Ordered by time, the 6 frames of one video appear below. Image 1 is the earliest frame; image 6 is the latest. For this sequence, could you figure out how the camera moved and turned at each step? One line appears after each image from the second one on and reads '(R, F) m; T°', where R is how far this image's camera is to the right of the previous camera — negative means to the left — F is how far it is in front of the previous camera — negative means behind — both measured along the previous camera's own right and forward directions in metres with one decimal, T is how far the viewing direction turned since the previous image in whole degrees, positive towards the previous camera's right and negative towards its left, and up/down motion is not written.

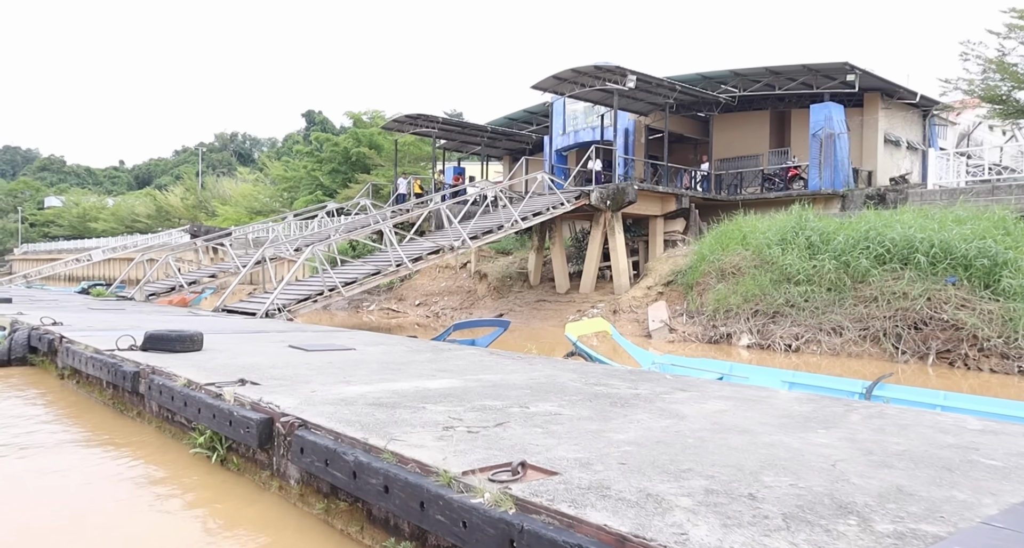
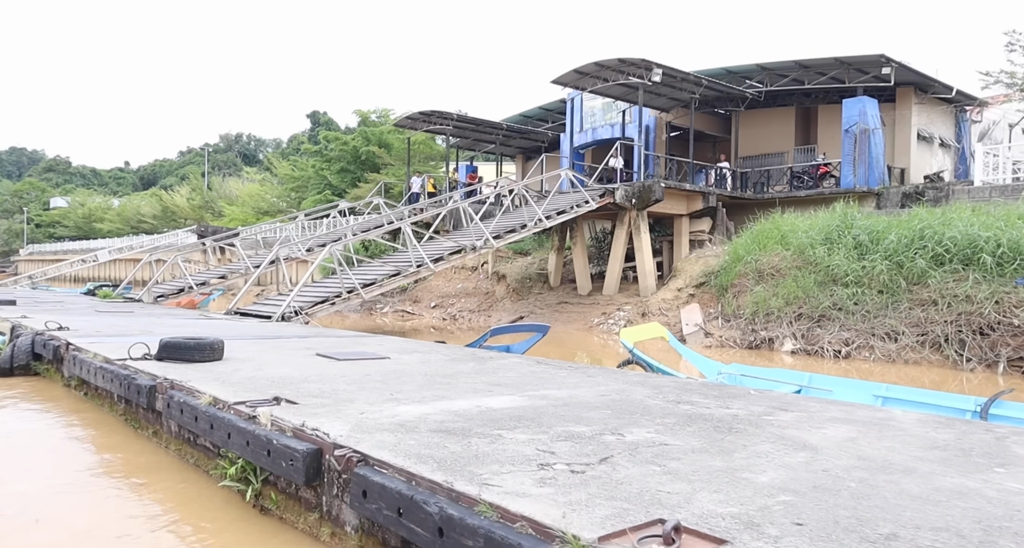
(-0.4, +0.7) m; 0°
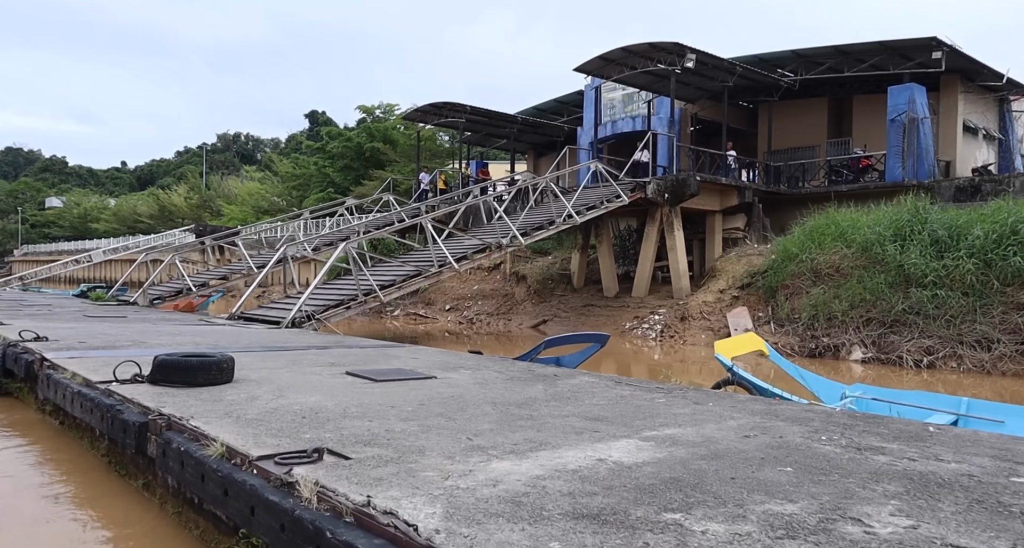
(-0.6, +1.3) m; 0°
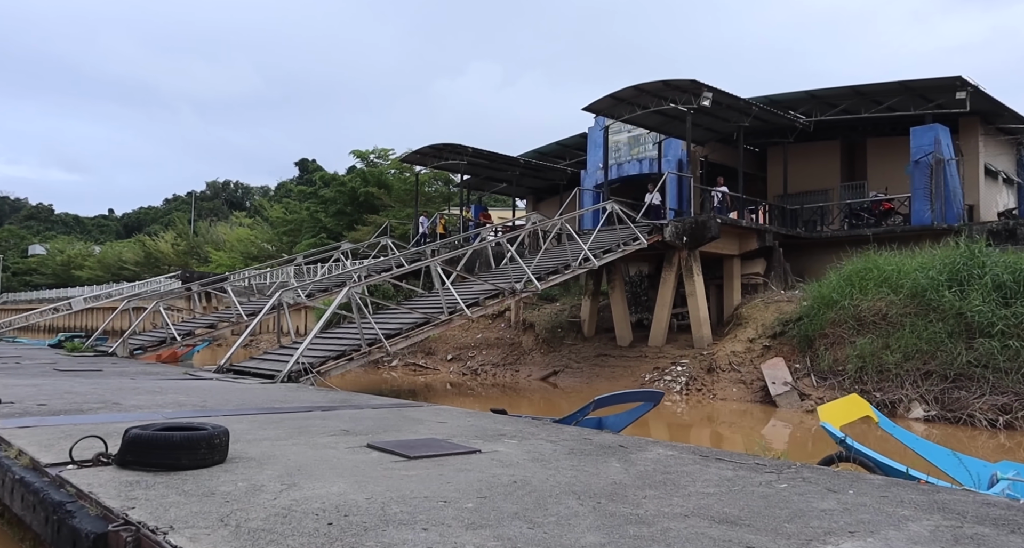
(-0.5, +1.1) m; +1°
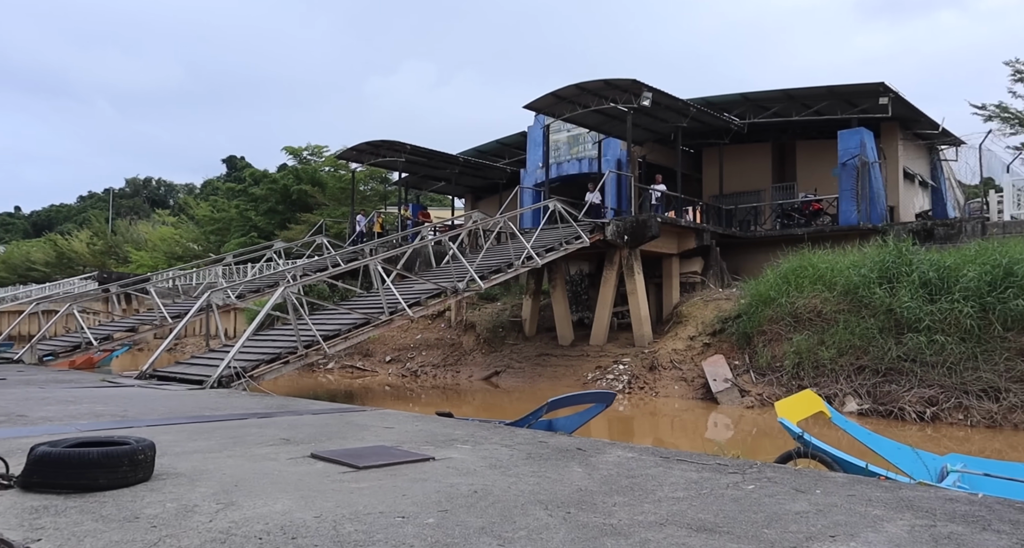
(-0.1, +0.2) m; +5°
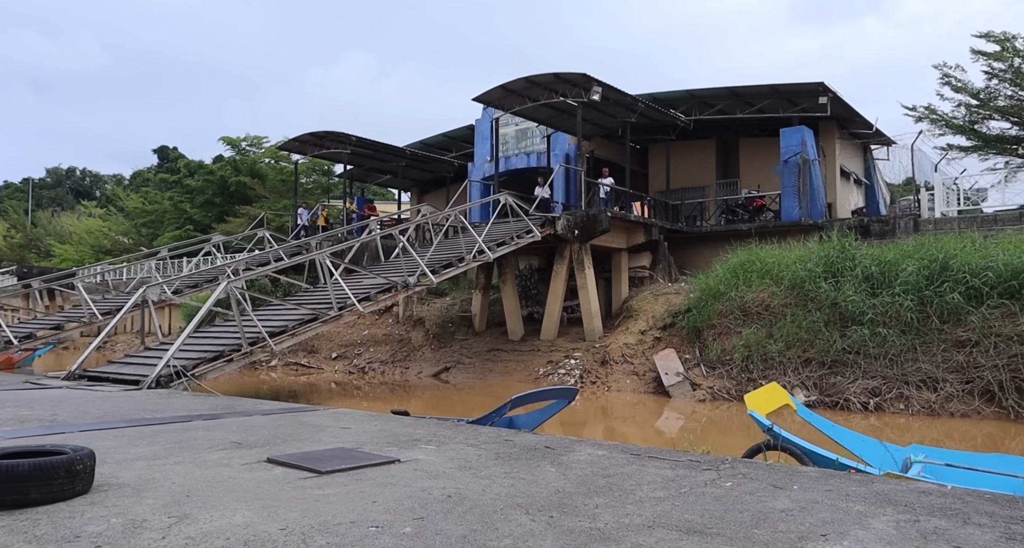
(-0.2, +0.2) m; +4°
